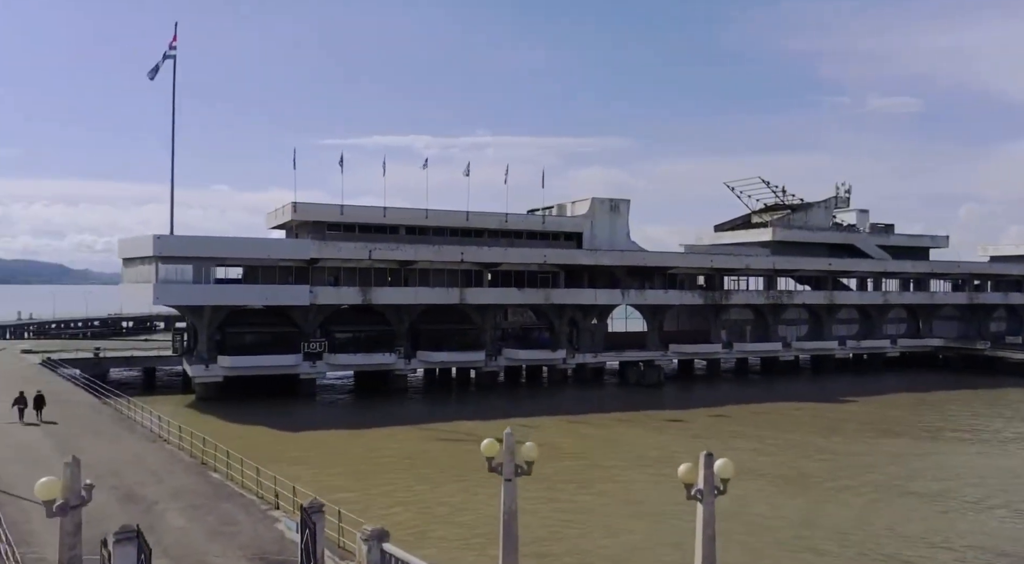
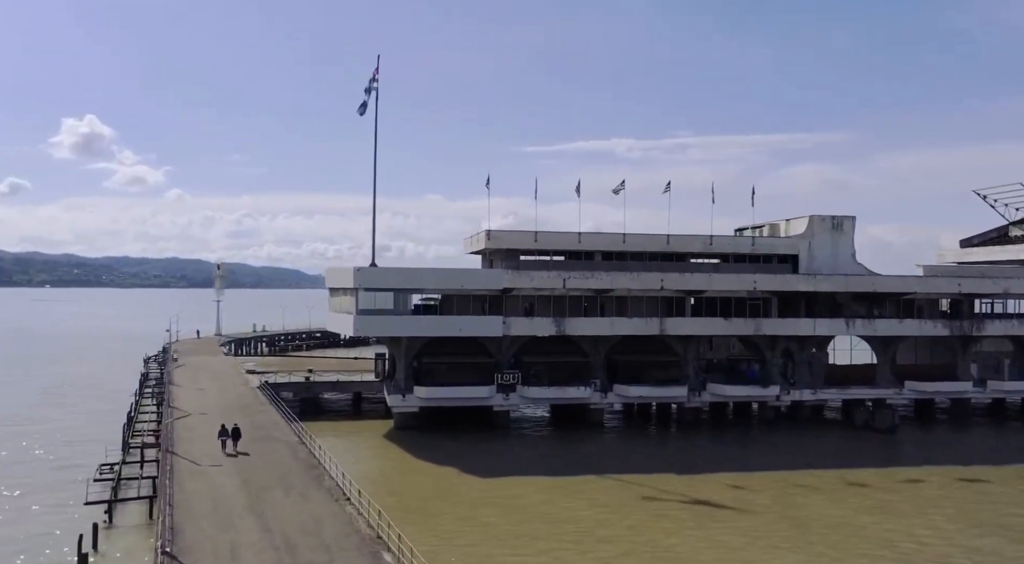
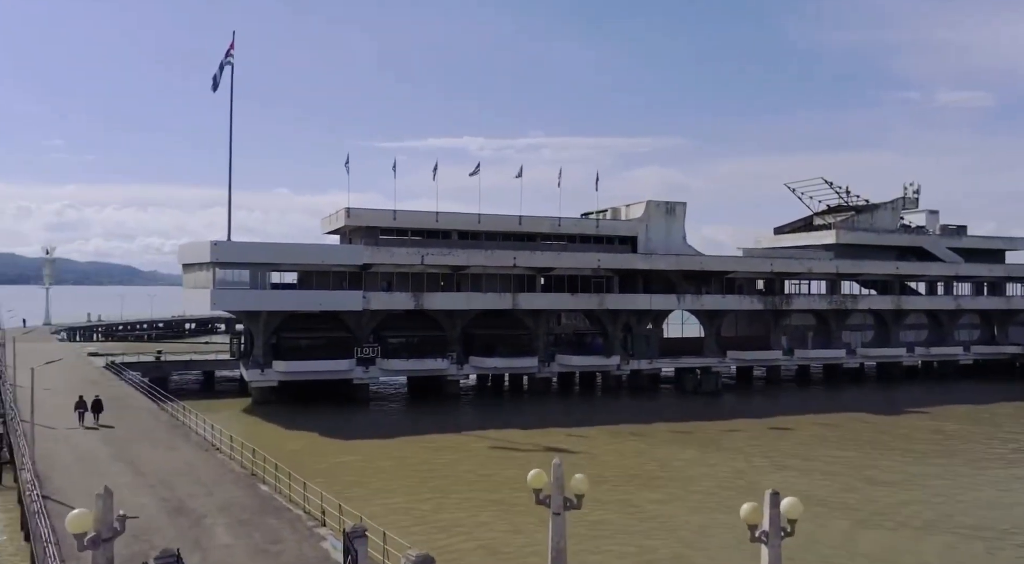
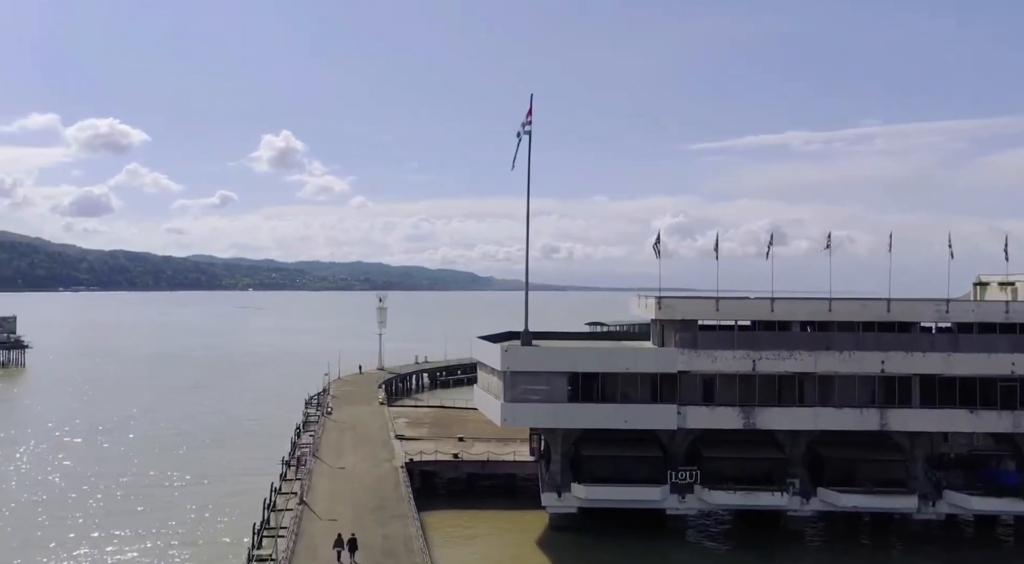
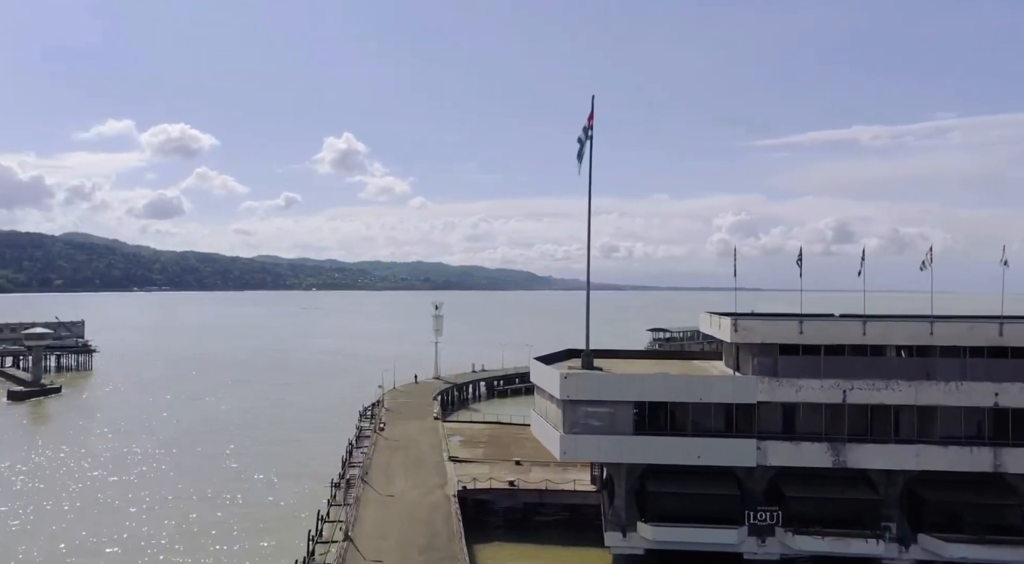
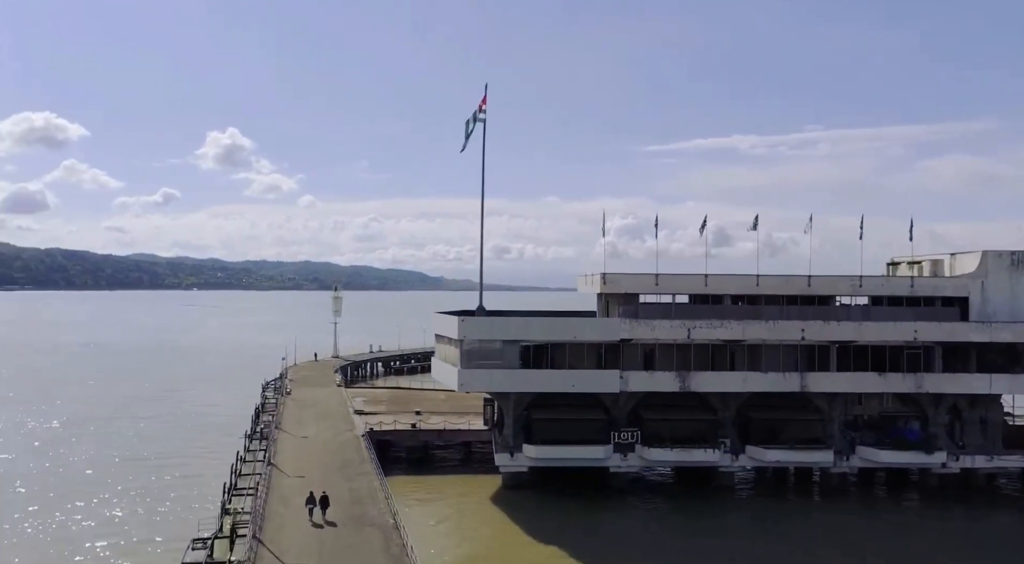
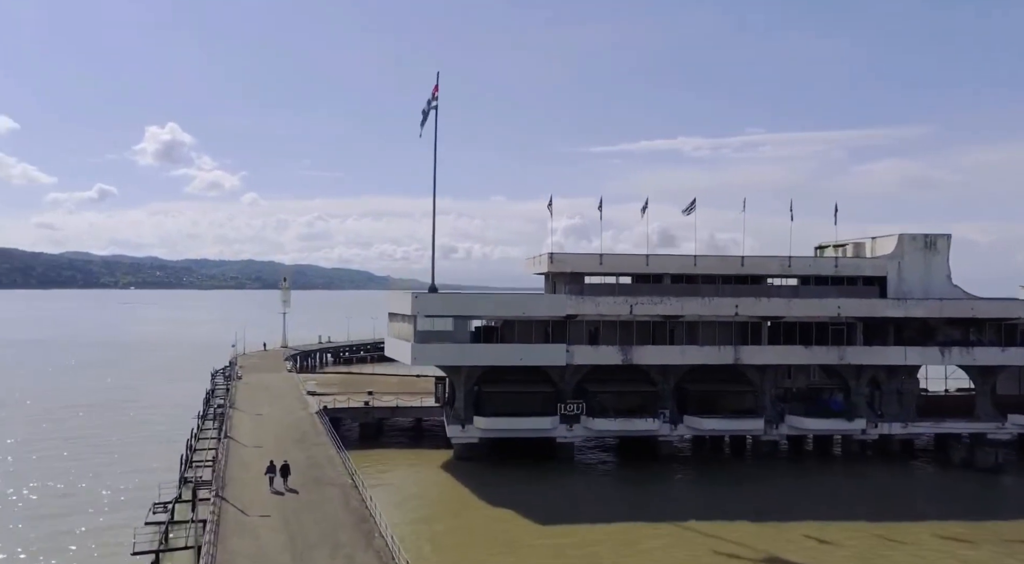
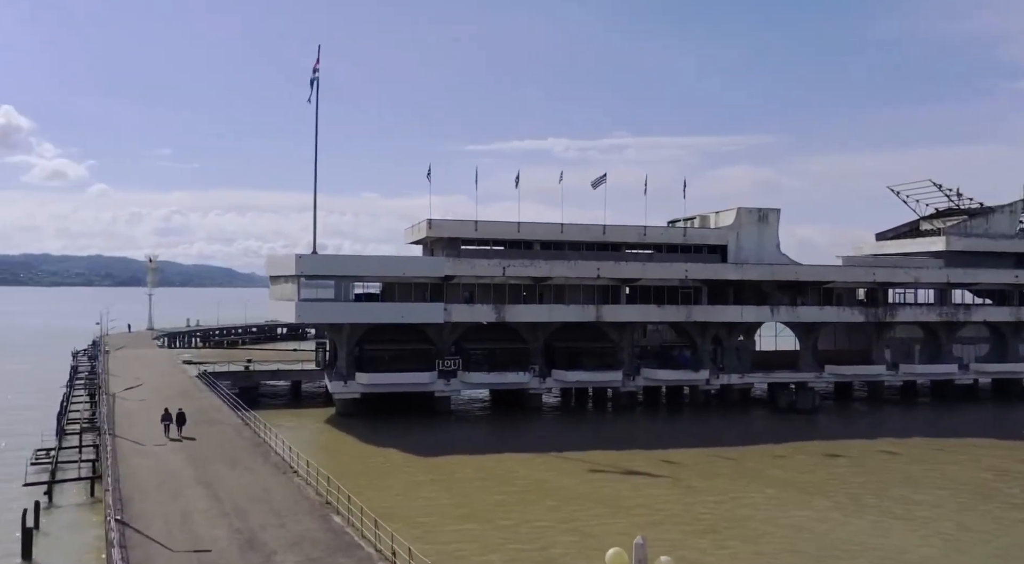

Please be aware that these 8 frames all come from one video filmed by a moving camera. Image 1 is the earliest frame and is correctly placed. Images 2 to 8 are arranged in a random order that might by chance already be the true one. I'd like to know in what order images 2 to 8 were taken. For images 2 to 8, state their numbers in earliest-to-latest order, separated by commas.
3, 8, 2, 7, 6, 4, 5
